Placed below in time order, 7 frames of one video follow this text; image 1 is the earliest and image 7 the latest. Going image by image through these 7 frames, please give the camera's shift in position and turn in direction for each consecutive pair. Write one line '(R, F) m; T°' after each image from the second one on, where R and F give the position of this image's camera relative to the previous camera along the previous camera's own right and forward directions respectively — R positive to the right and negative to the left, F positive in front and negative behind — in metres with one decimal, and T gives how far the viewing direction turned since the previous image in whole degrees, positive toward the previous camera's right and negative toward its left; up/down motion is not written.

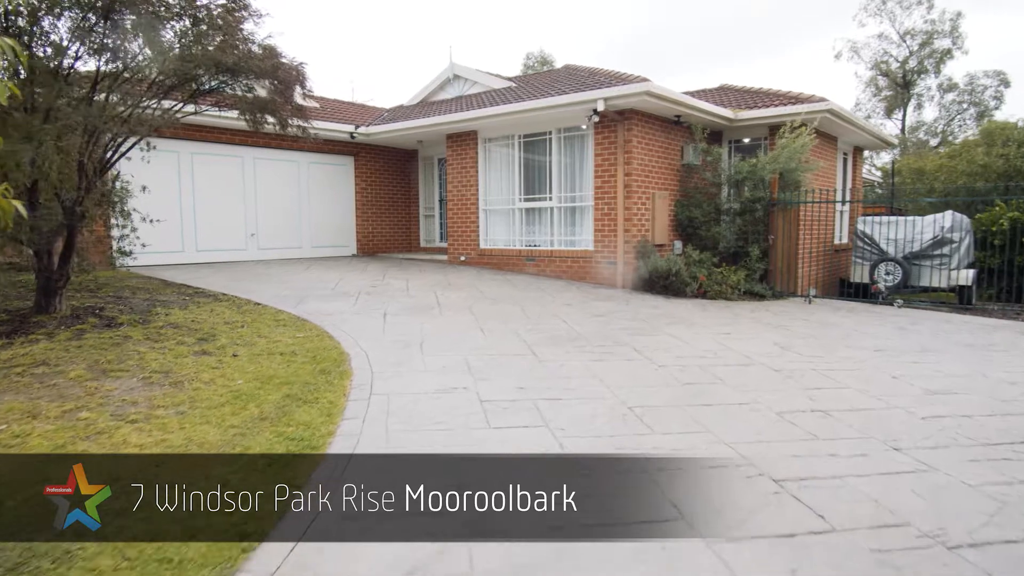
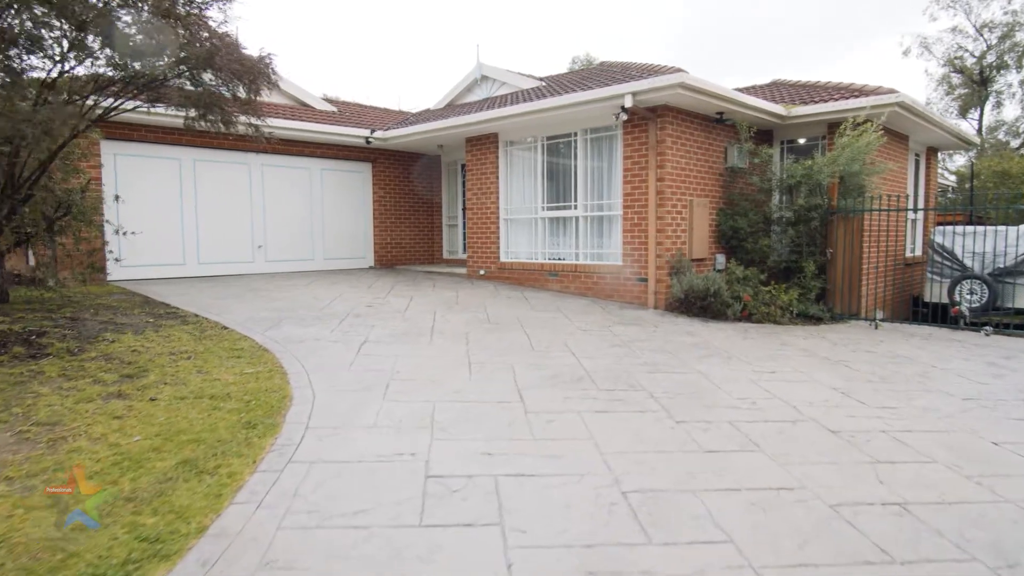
(+0.4, +1.0) m; -5°
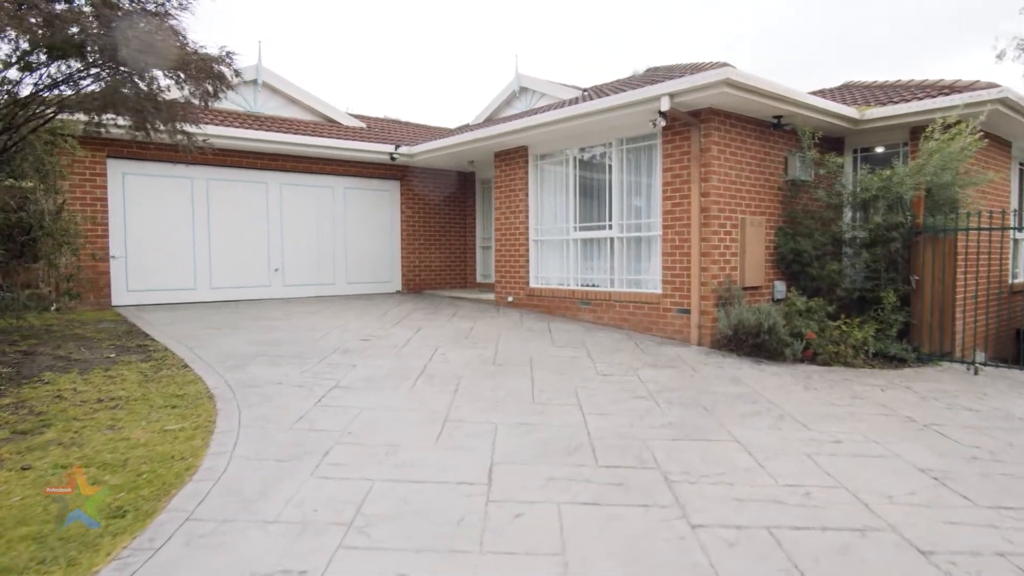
(+0.5, +1.0) m; -6°
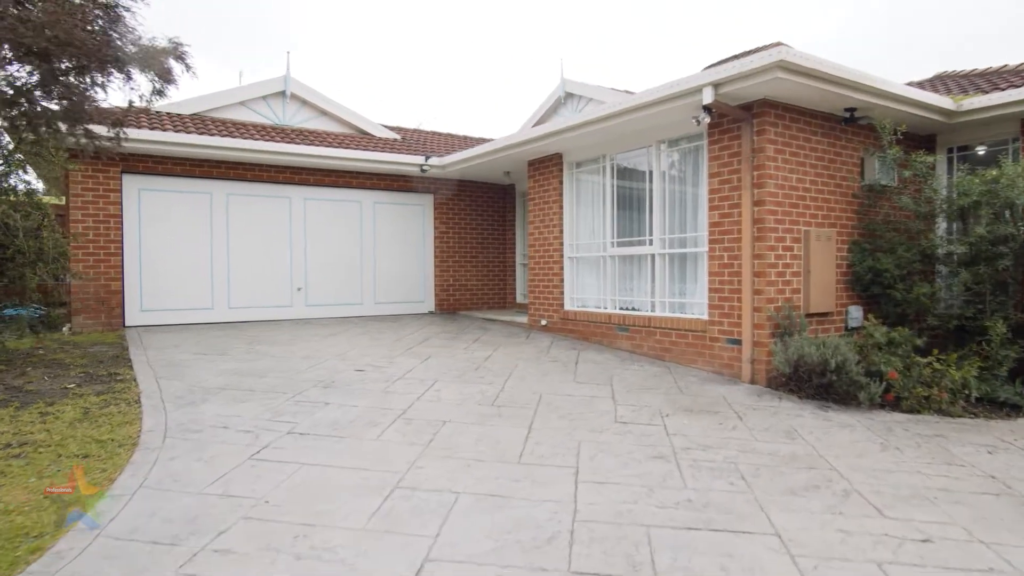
(+0.5, +0.9) m; -6°
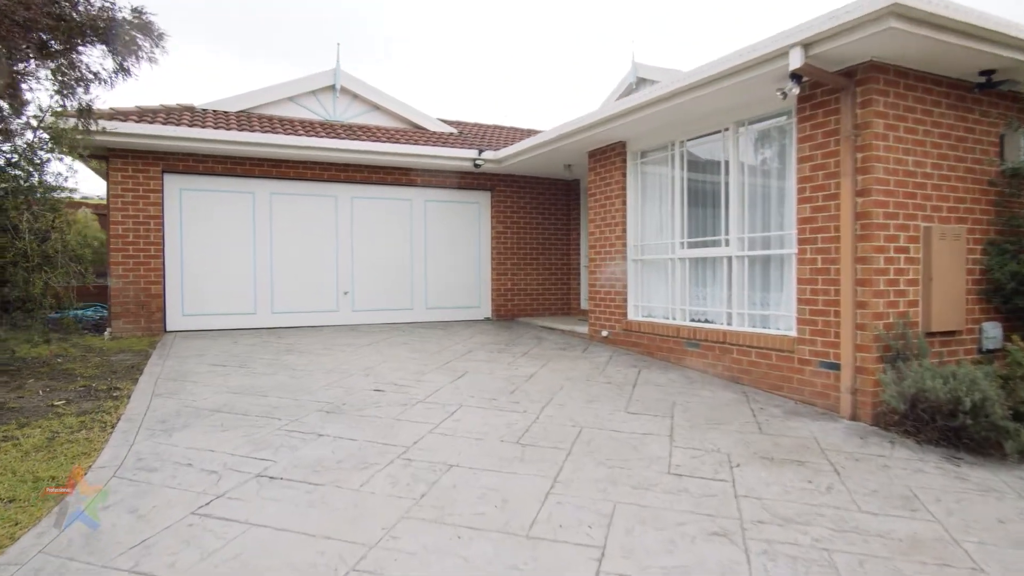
(+0.3, +0.9) m; -7°
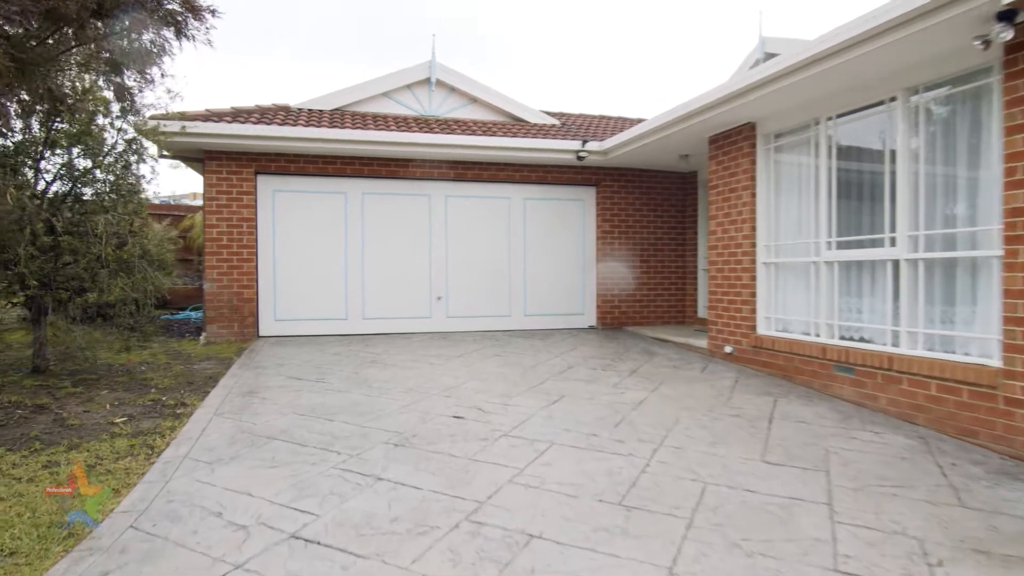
(0.0, +0.8) m; -10°
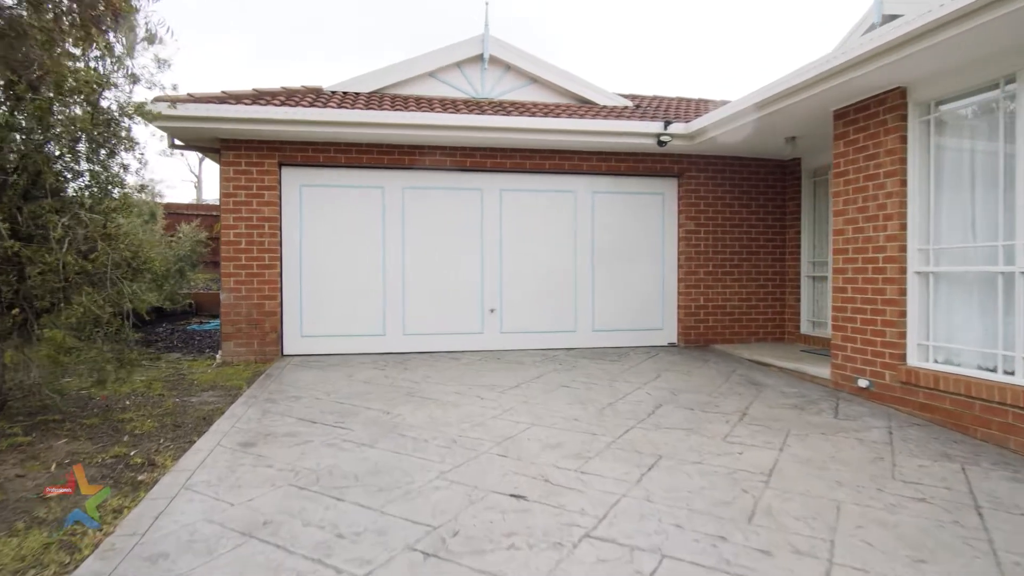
(-0.1, +1.3) m; -5°
